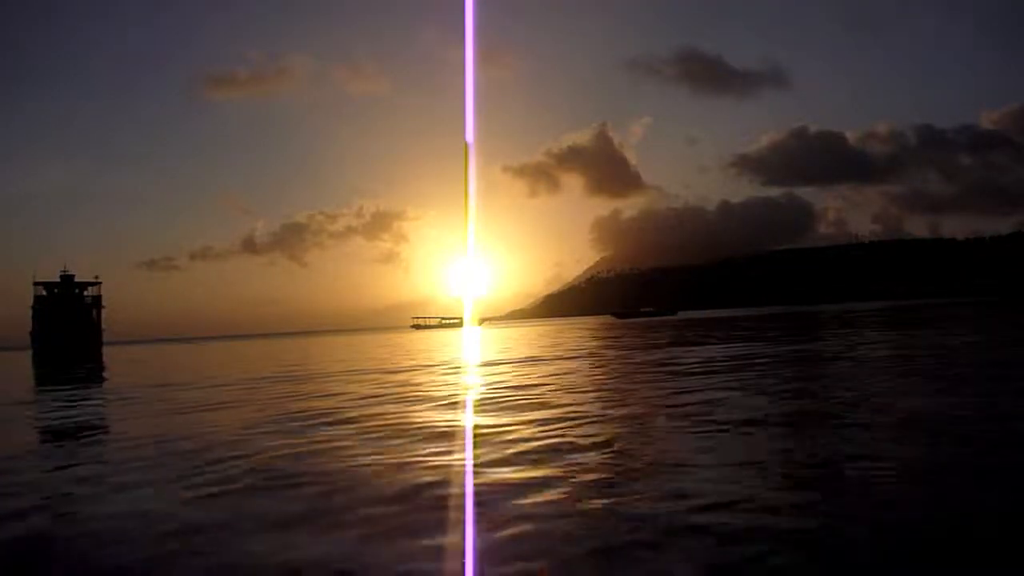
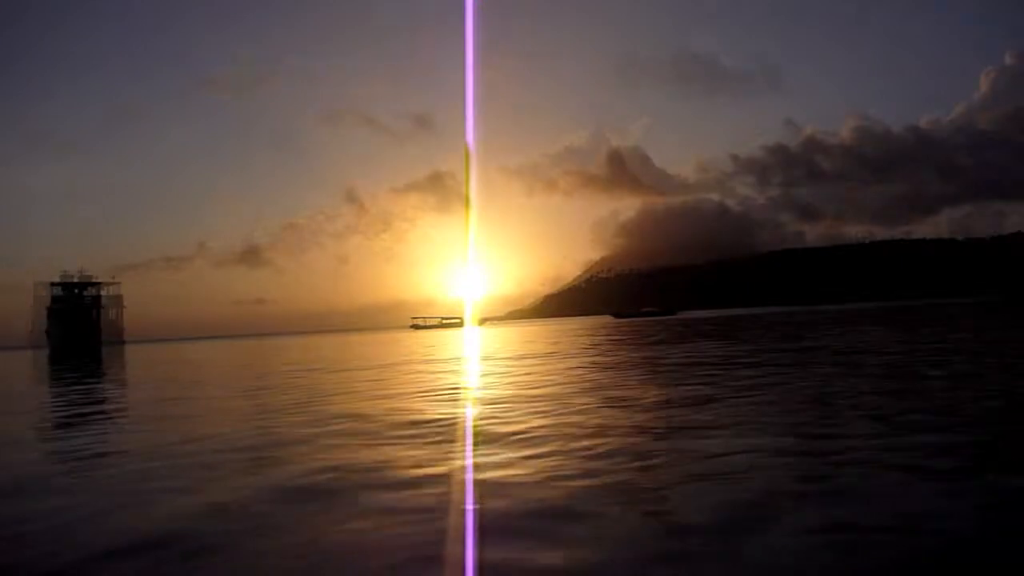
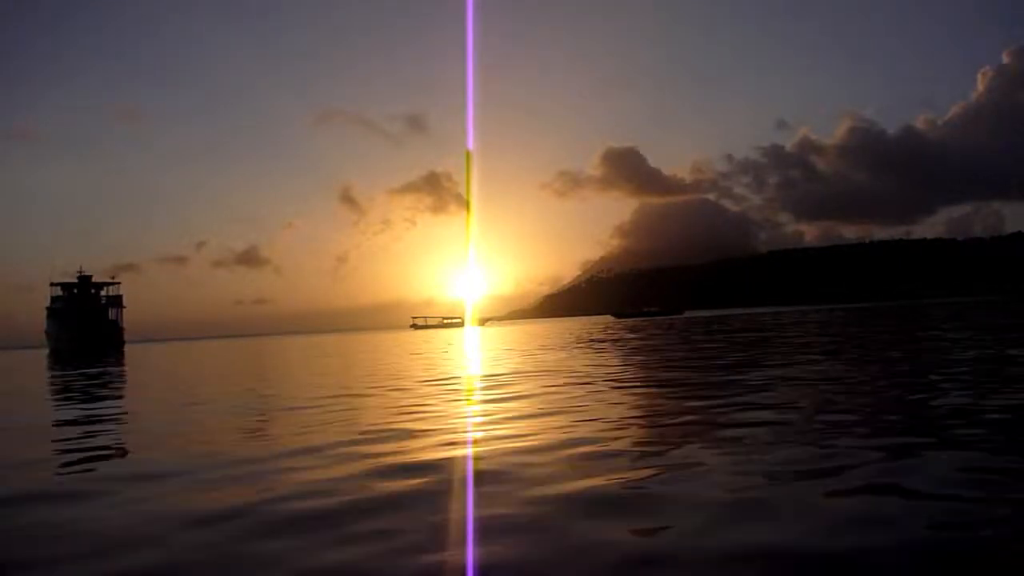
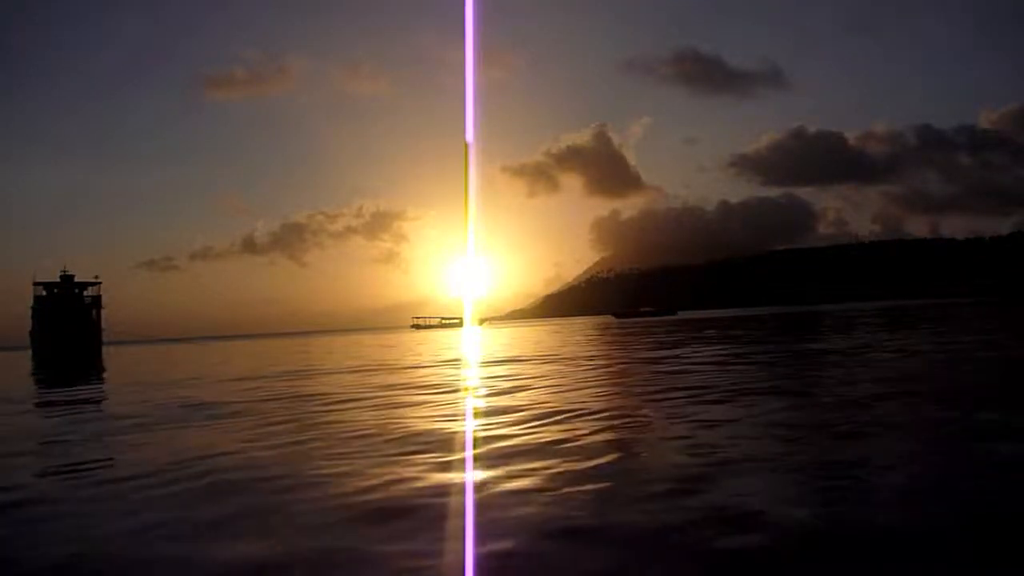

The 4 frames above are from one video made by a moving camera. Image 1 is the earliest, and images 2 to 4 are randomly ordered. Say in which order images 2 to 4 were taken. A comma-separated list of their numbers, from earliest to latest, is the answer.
4, 2, 3
